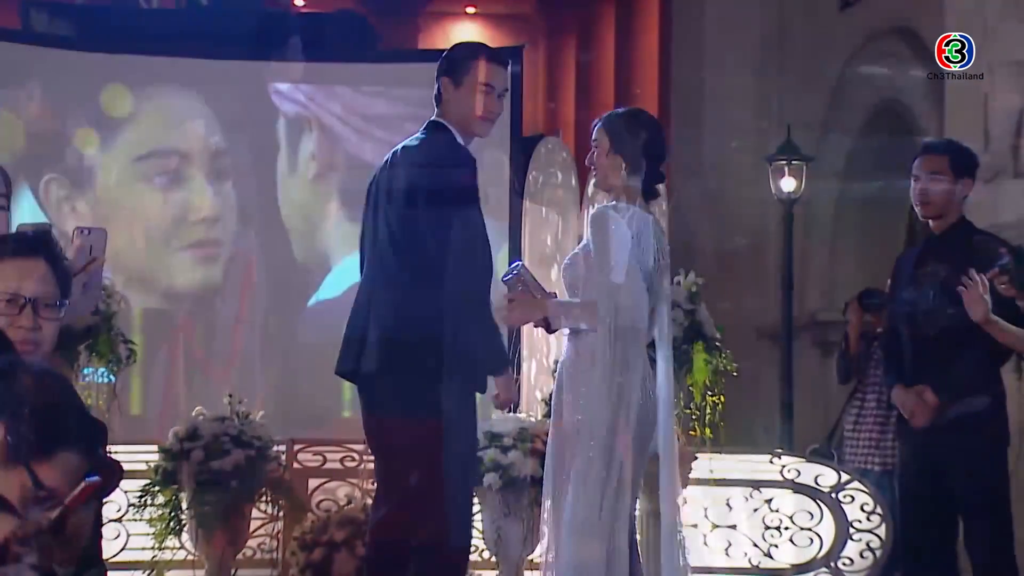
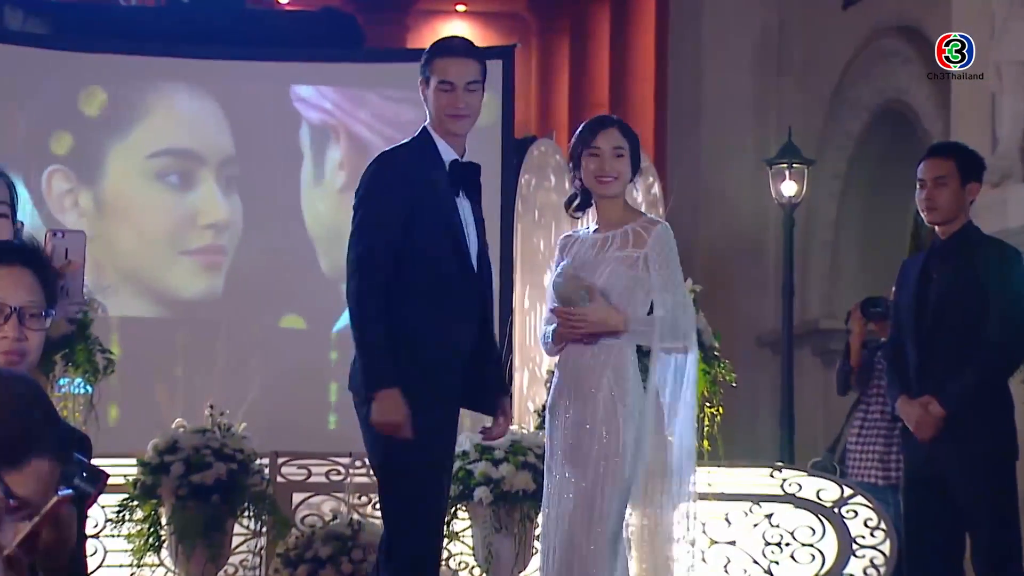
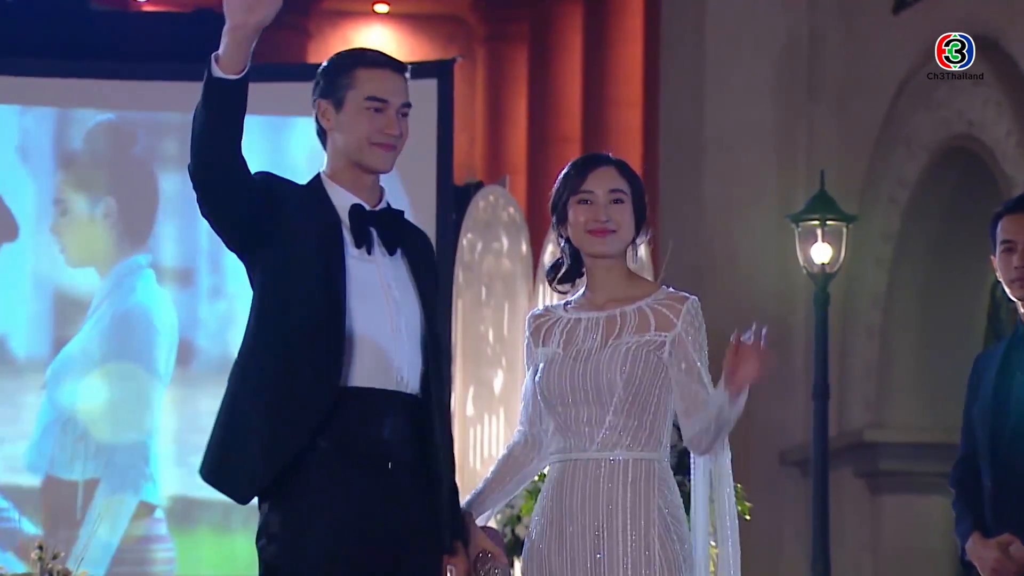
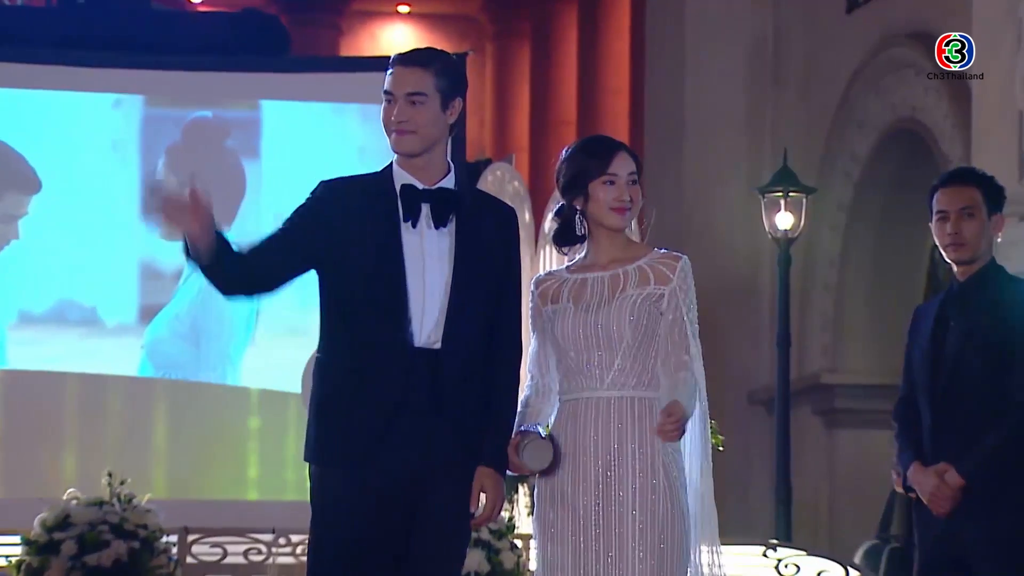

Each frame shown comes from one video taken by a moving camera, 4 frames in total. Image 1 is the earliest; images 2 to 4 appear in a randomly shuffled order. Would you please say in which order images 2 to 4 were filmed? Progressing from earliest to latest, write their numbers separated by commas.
2, 4, 3
